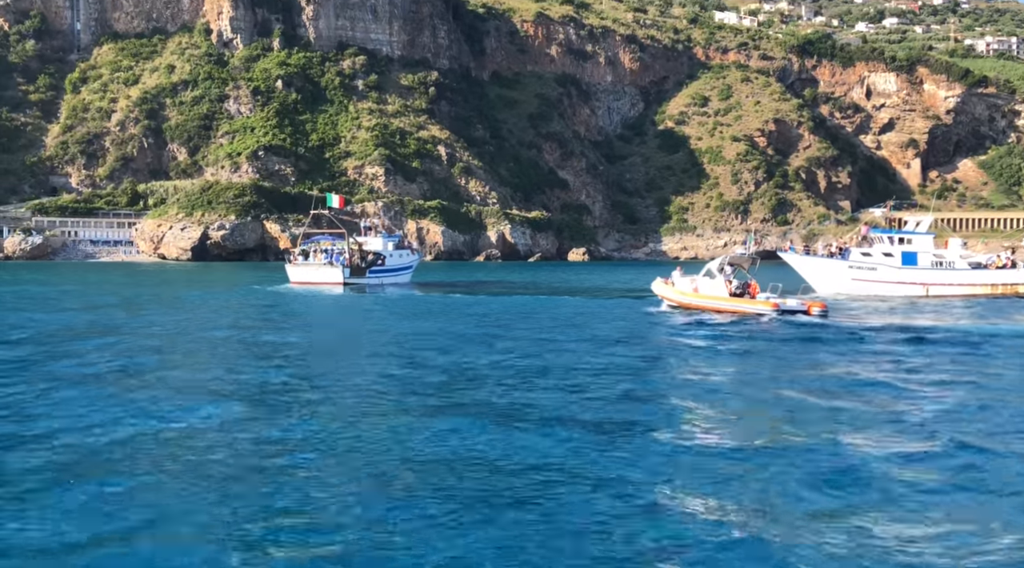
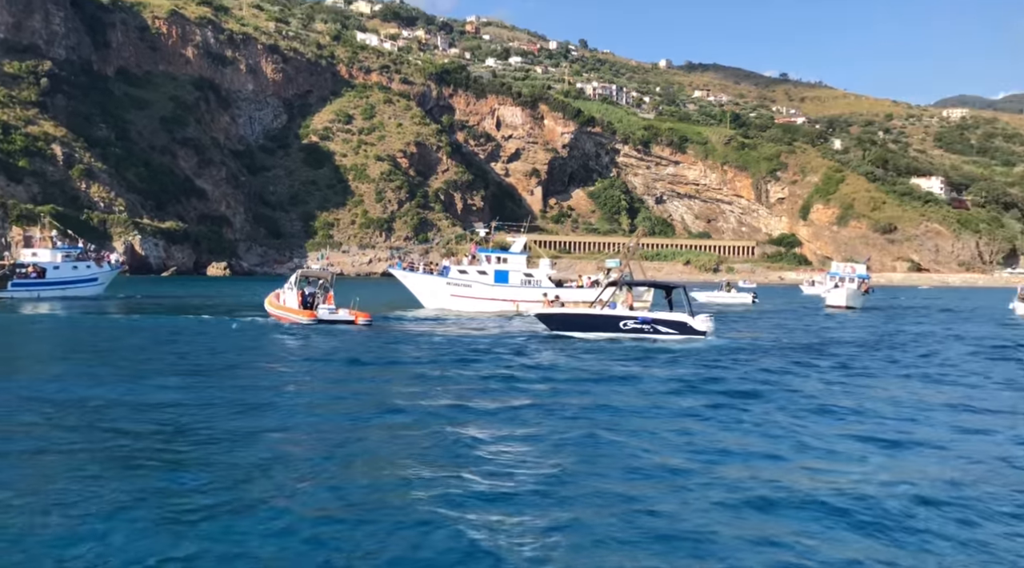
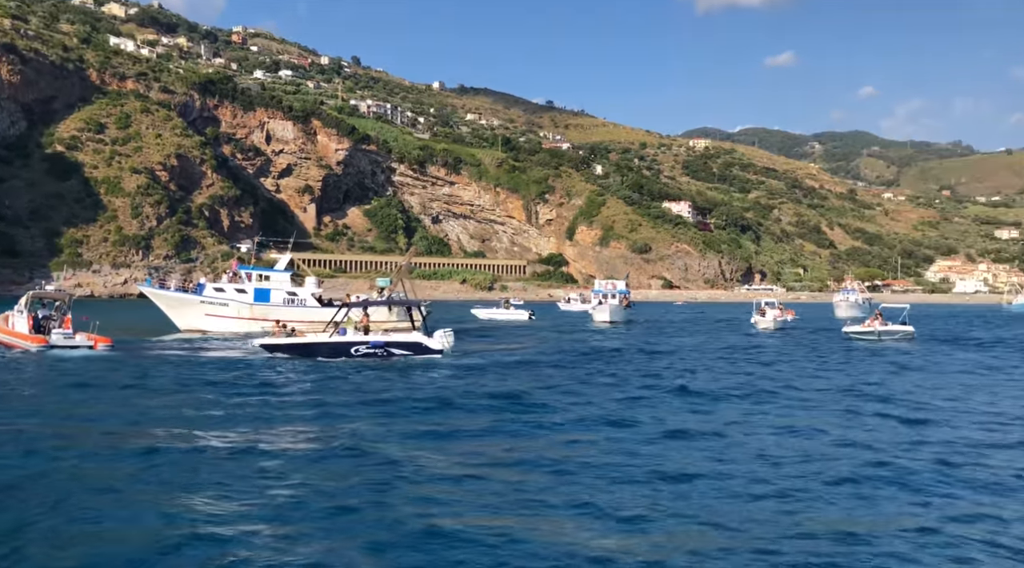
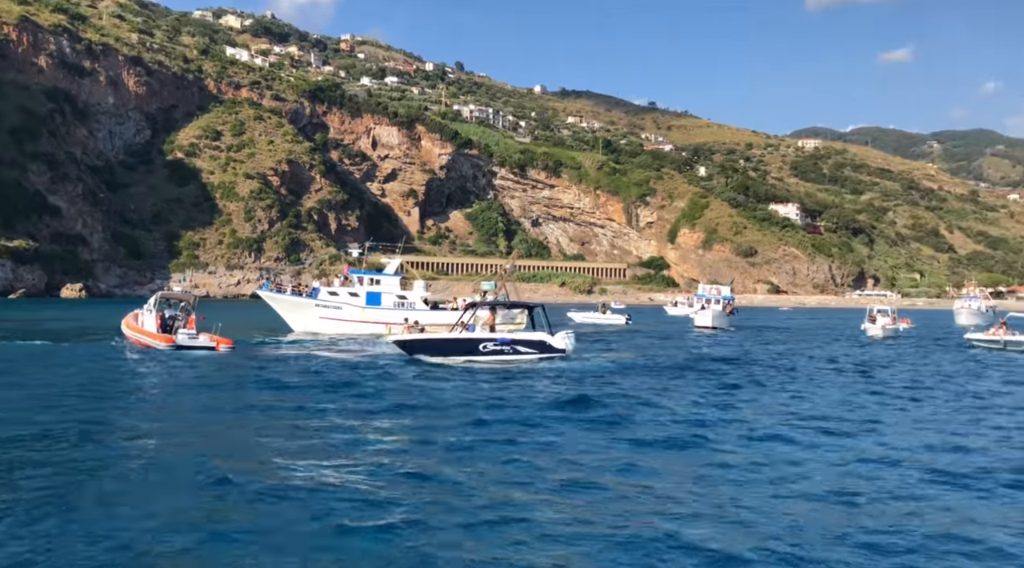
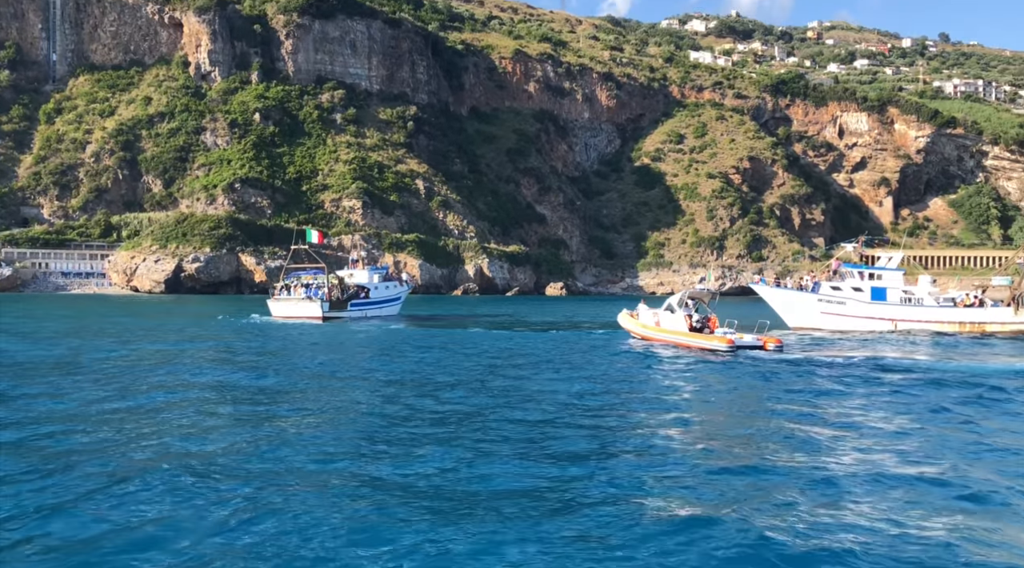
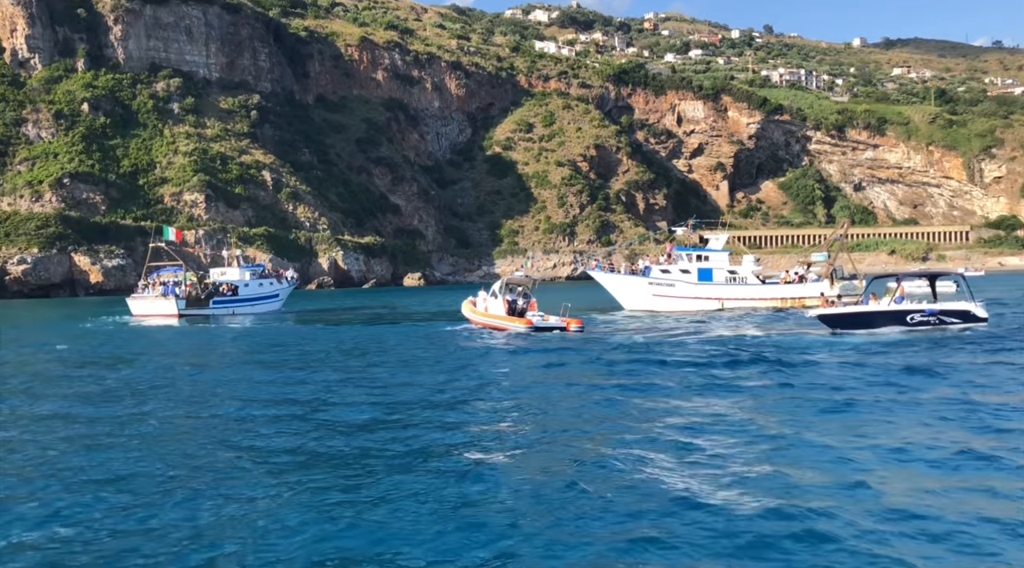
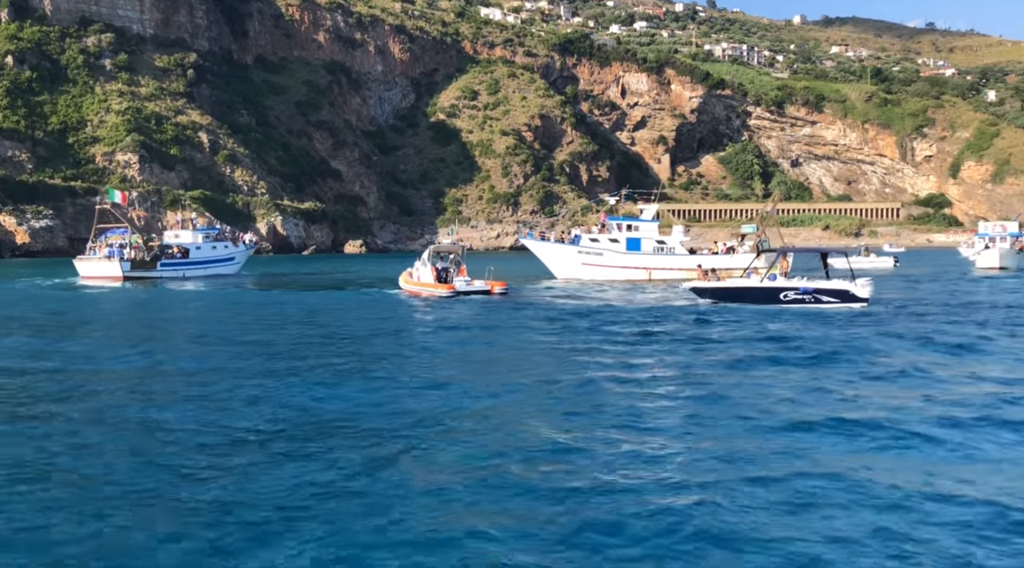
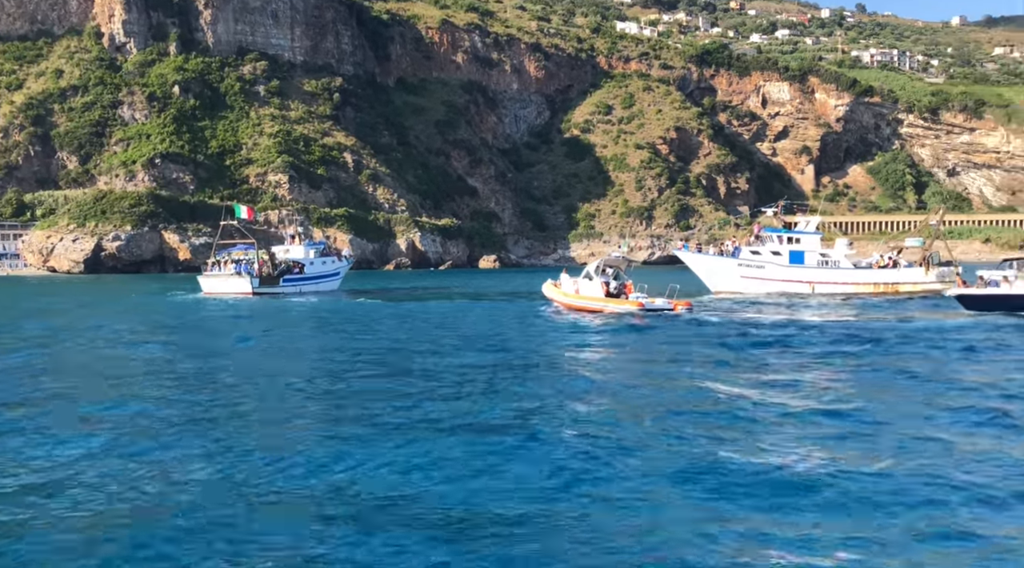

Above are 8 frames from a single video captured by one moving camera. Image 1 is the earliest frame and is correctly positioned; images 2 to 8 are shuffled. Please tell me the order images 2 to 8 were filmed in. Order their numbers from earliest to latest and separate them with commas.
5, 8, 6, 7, 2, 4, 3
